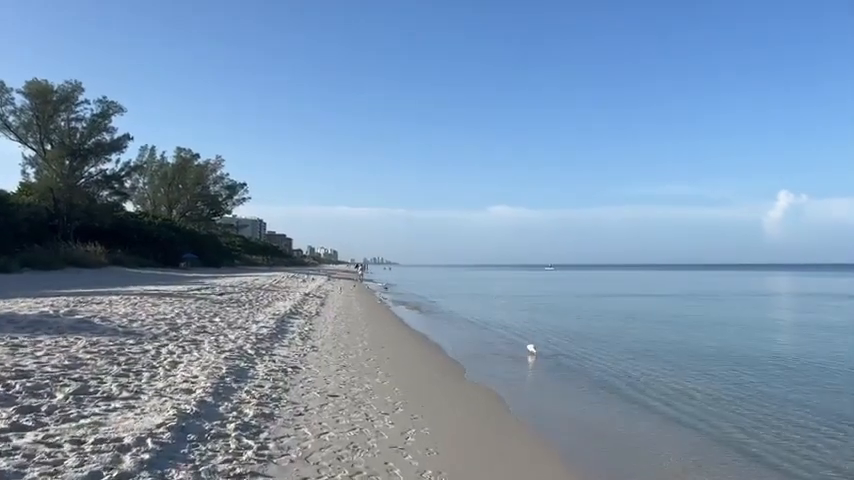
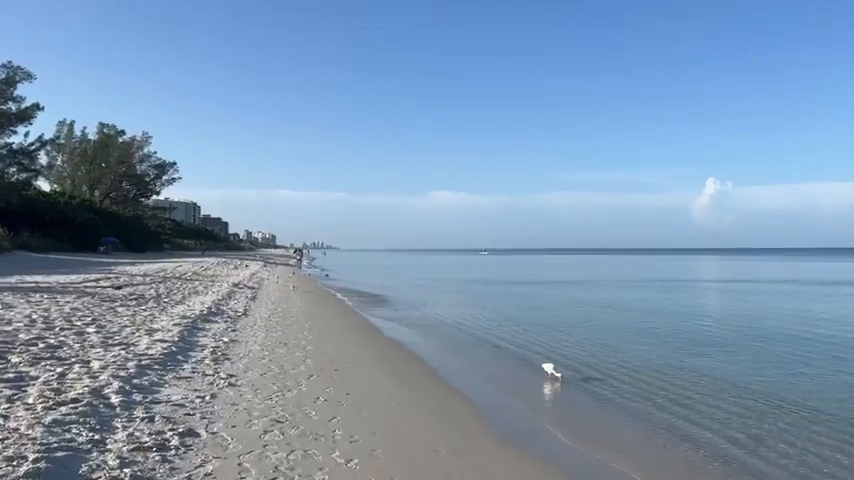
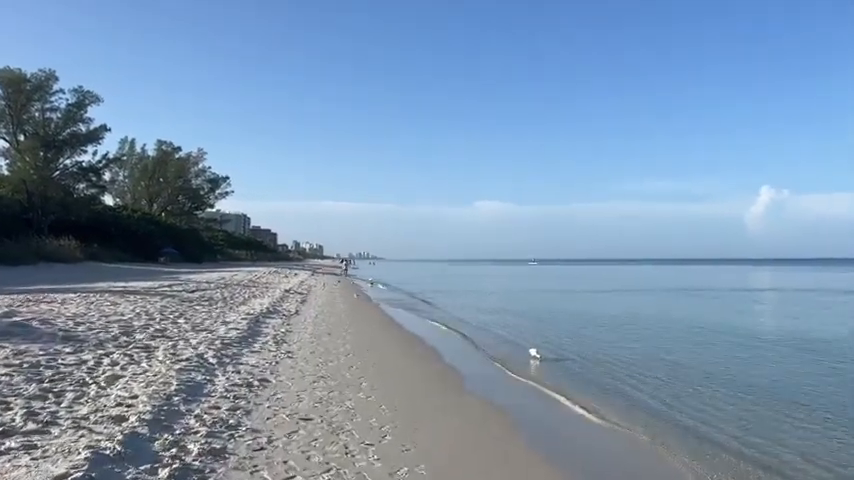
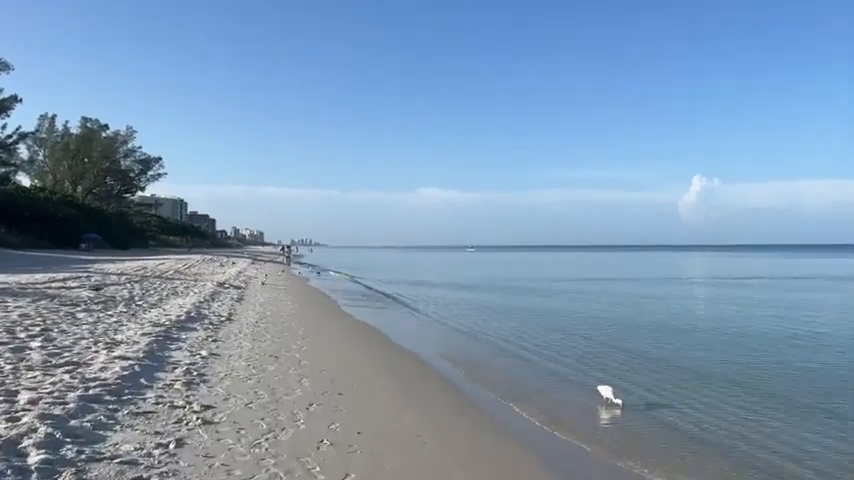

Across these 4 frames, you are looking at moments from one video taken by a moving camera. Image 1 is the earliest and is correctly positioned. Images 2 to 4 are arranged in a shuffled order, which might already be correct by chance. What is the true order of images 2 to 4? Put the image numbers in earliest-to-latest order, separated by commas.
3, 2, 4
